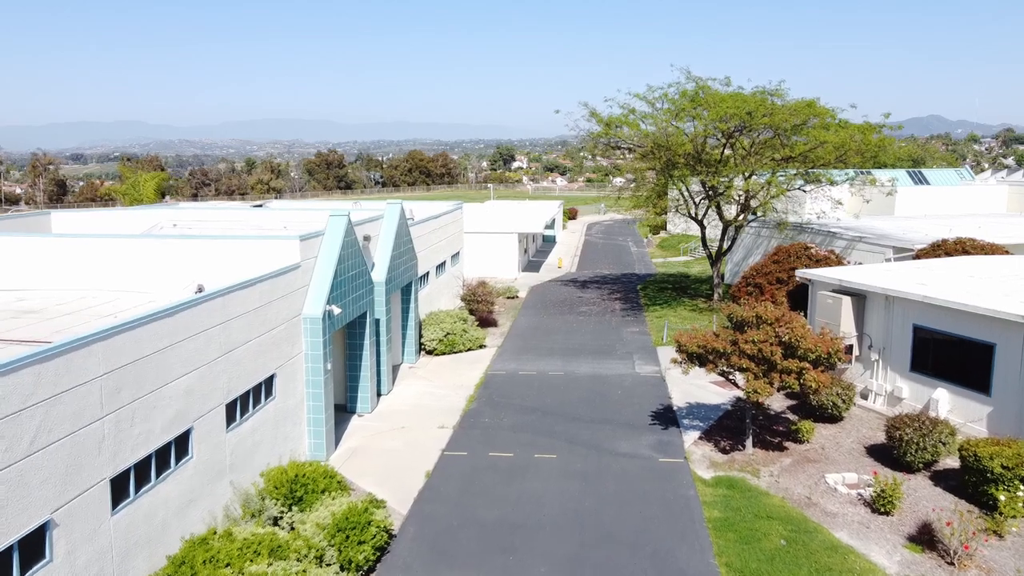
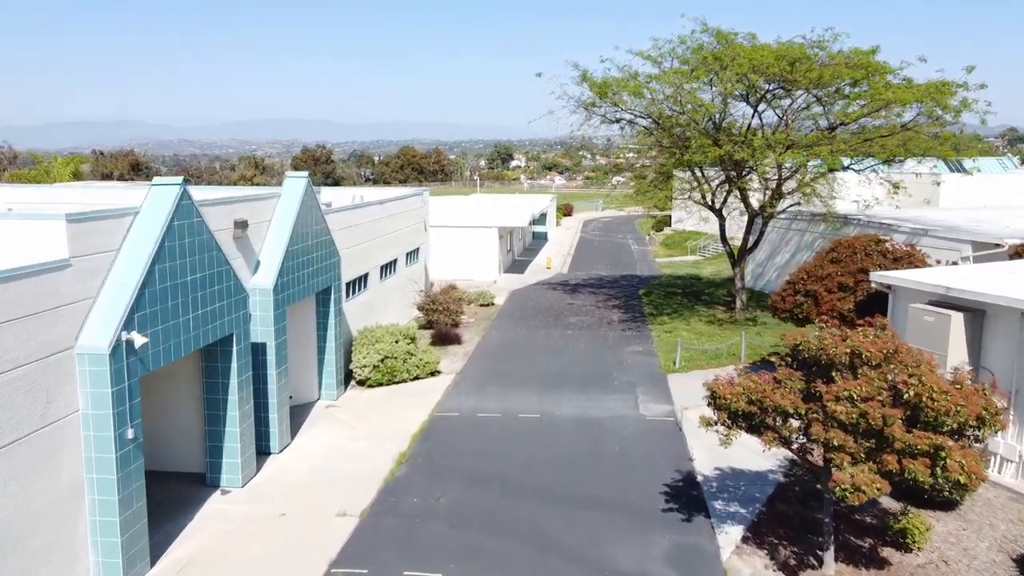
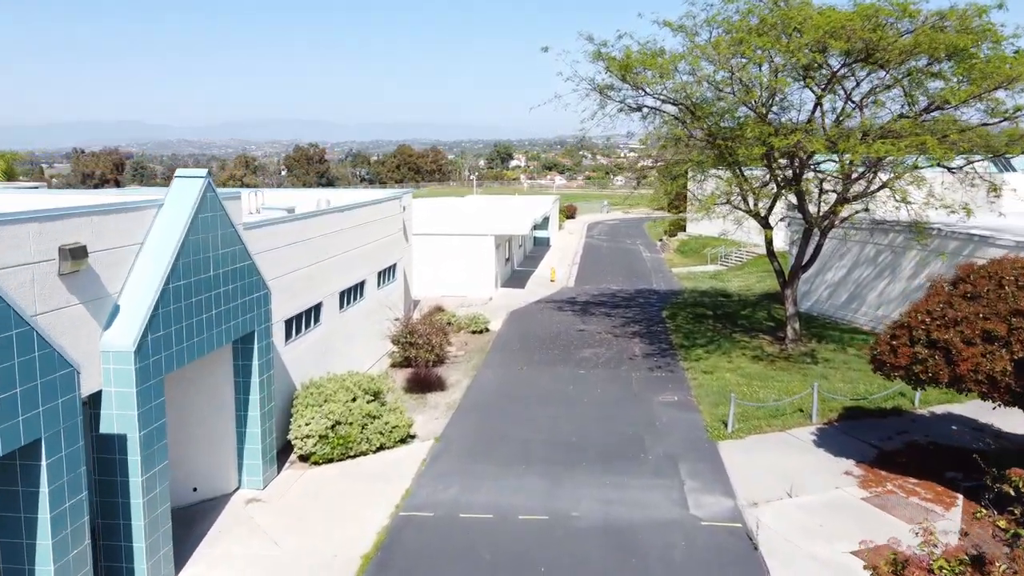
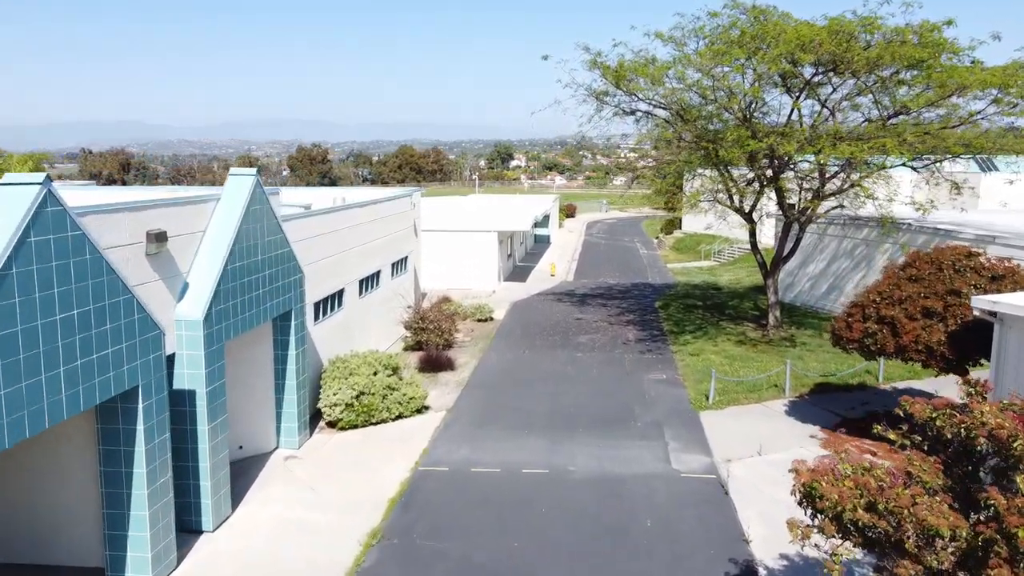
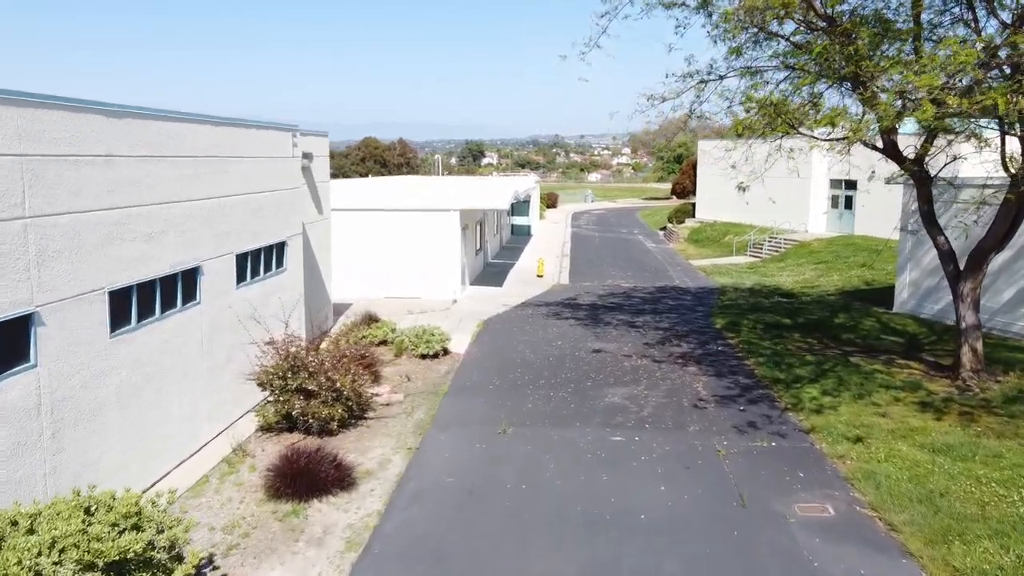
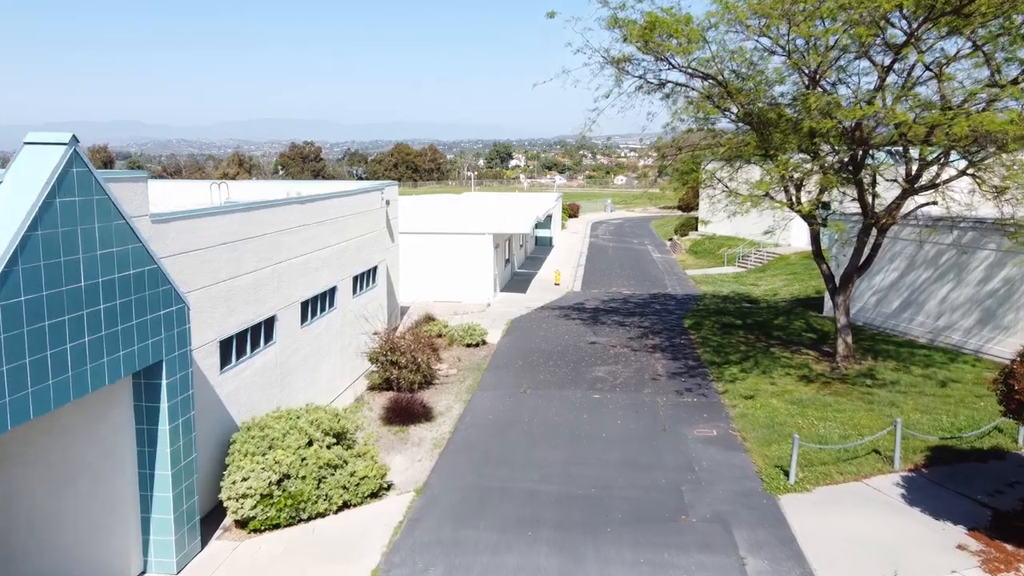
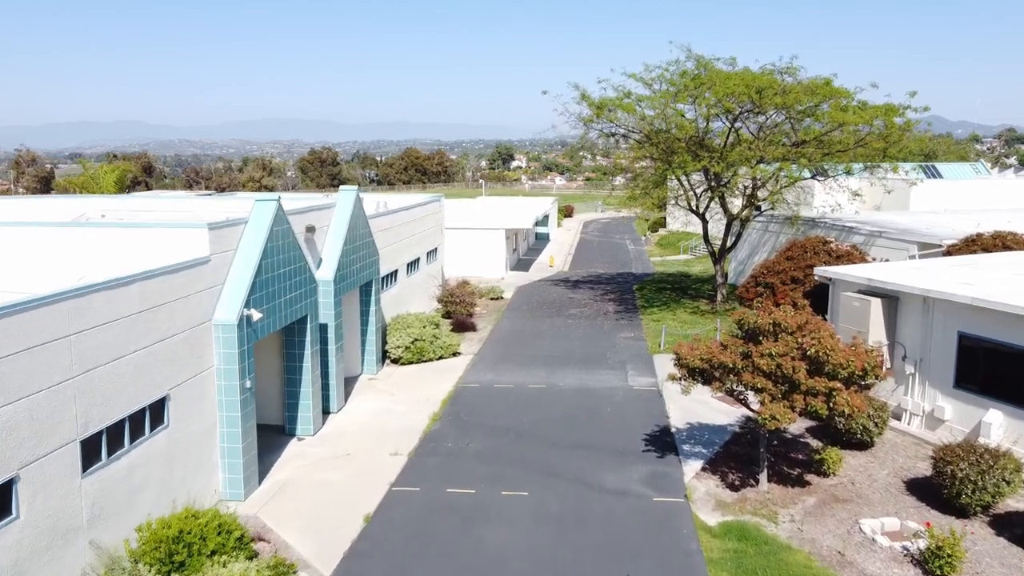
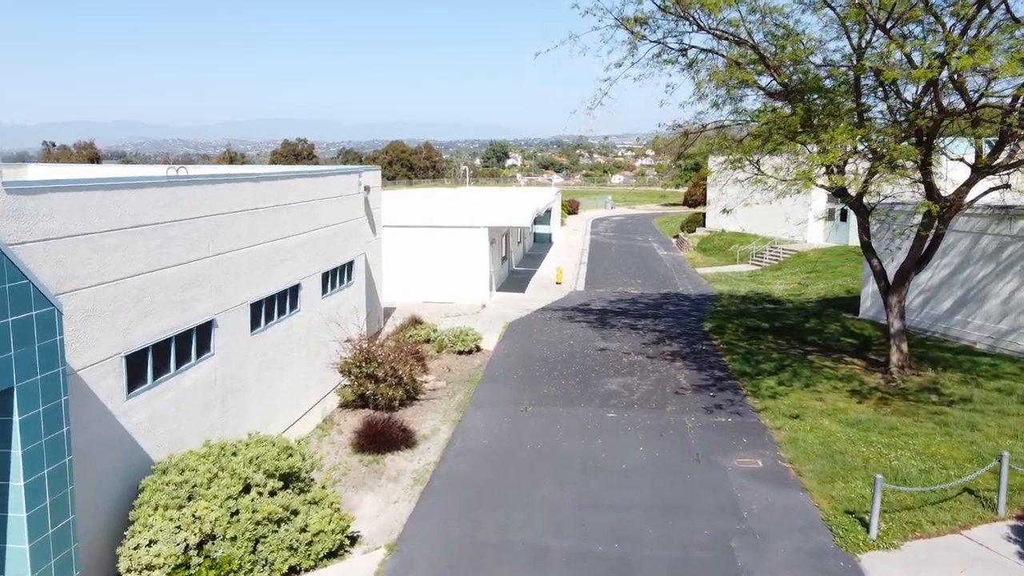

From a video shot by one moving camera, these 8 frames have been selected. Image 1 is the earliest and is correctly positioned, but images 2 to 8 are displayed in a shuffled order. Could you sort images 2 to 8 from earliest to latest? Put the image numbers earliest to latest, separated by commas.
7, 2, 4, 3, 6, 8, 5
